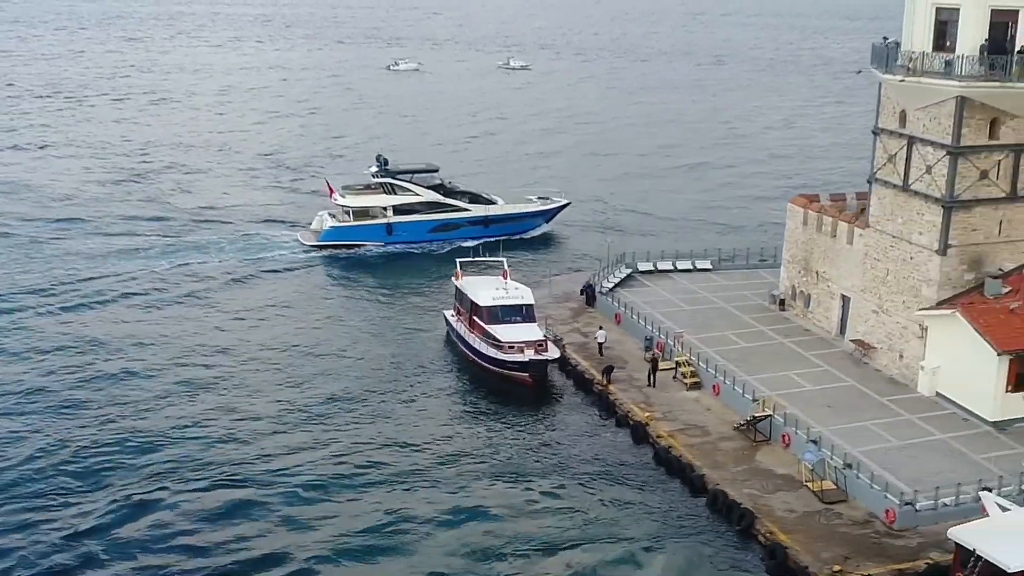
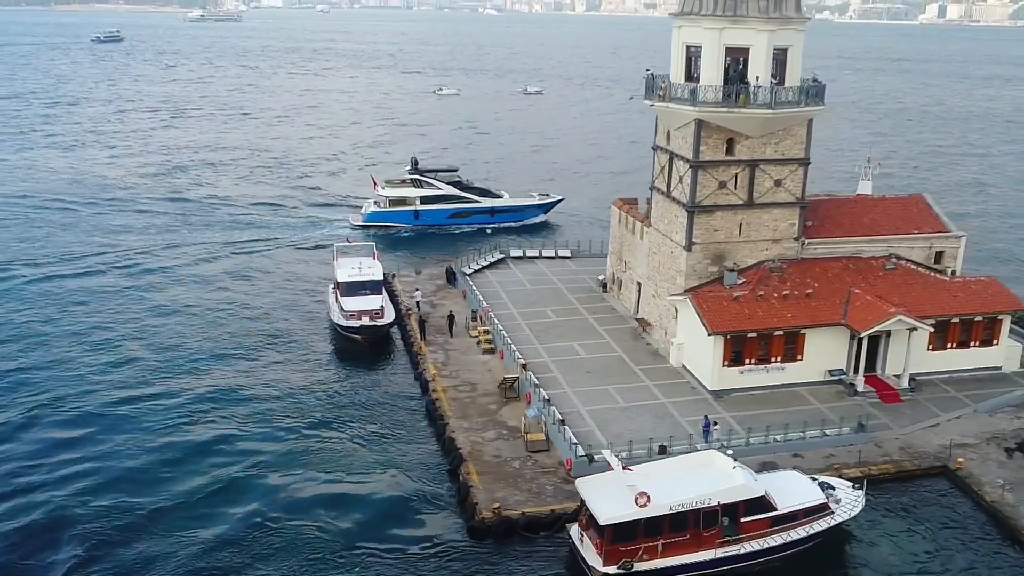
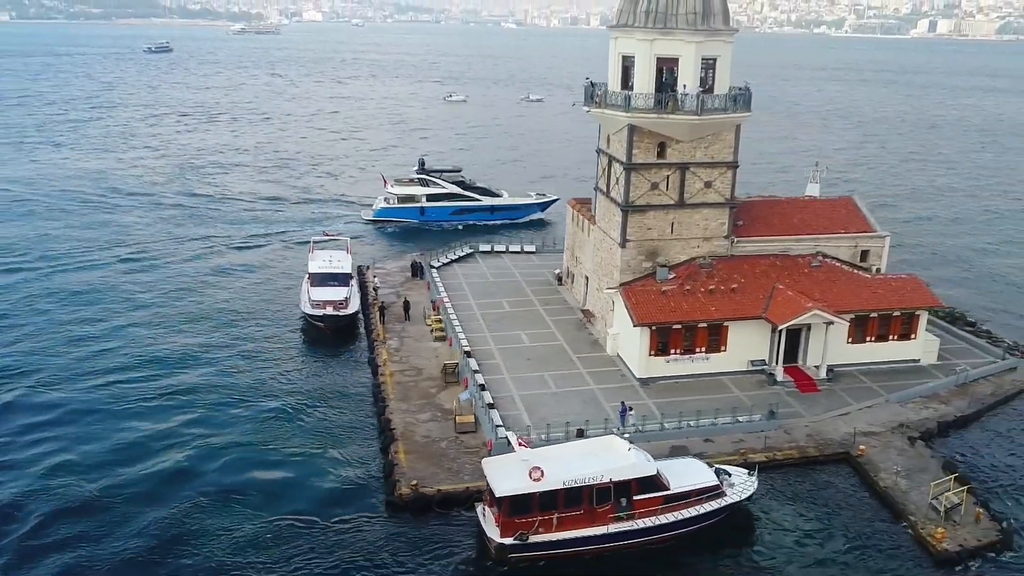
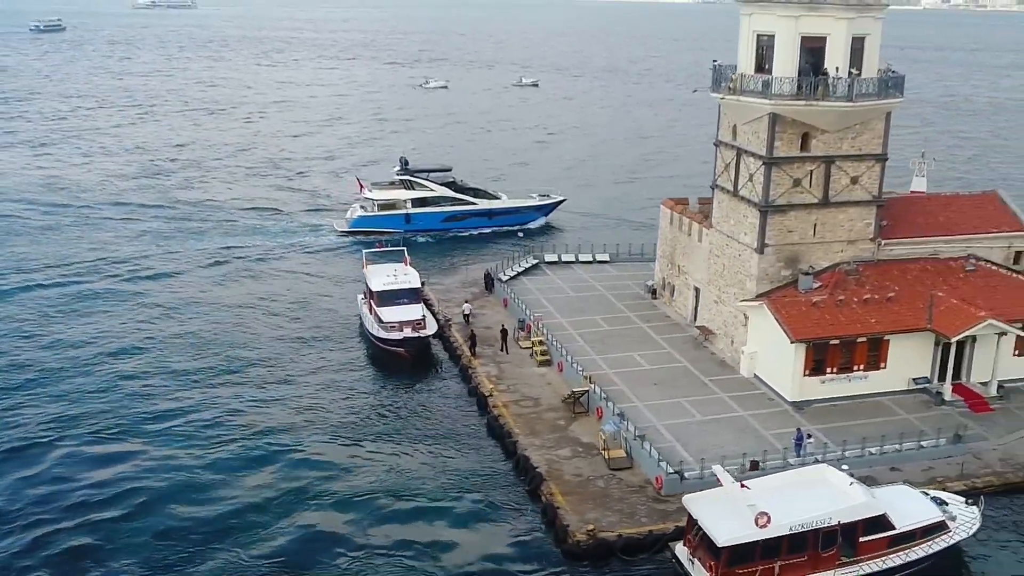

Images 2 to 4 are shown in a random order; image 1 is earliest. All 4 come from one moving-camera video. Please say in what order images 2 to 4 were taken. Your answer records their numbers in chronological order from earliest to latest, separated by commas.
4, 2, 3
